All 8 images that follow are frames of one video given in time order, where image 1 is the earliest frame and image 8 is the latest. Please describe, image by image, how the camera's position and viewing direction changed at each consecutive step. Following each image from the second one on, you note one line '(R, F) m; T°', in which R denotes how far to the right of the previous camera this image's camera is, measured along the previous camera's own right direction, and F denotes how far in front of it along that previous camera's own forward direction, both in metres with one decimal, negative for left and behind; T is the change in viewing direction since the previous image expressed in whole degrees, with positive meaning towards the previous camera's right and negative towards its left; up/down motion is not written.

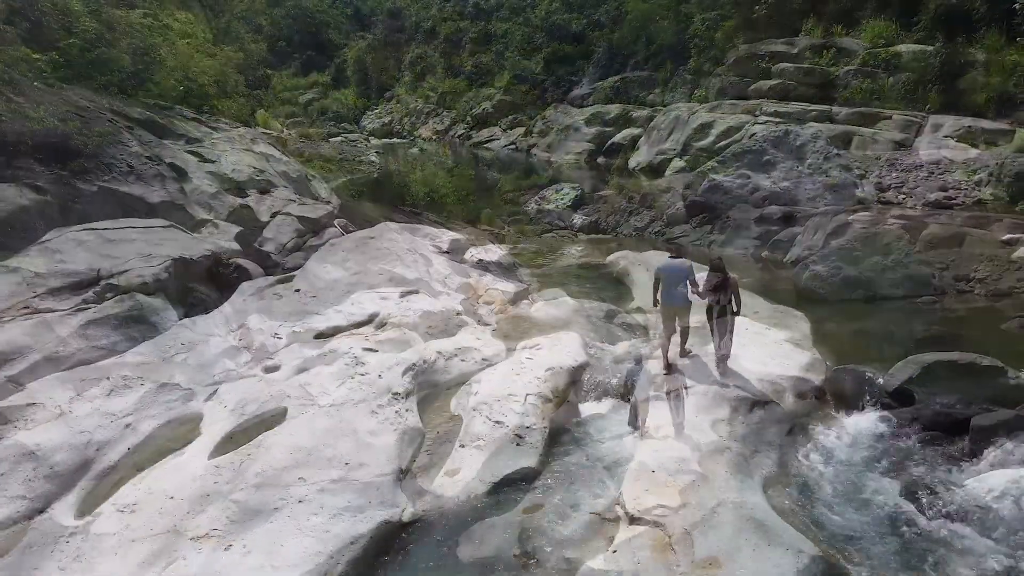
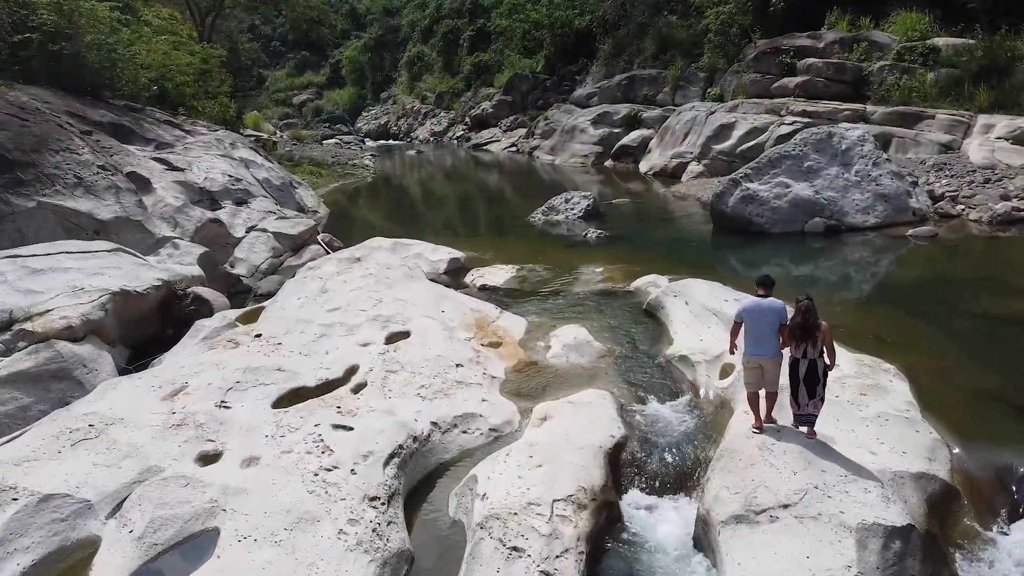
(-0.1, +1.5) m; 0°
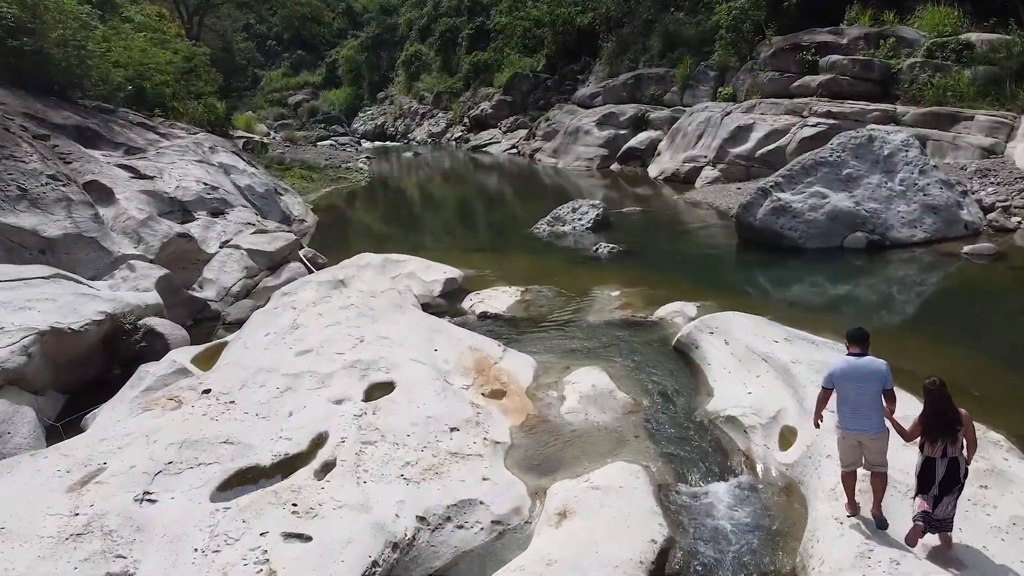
(-0.1, +1.2) m; 0°
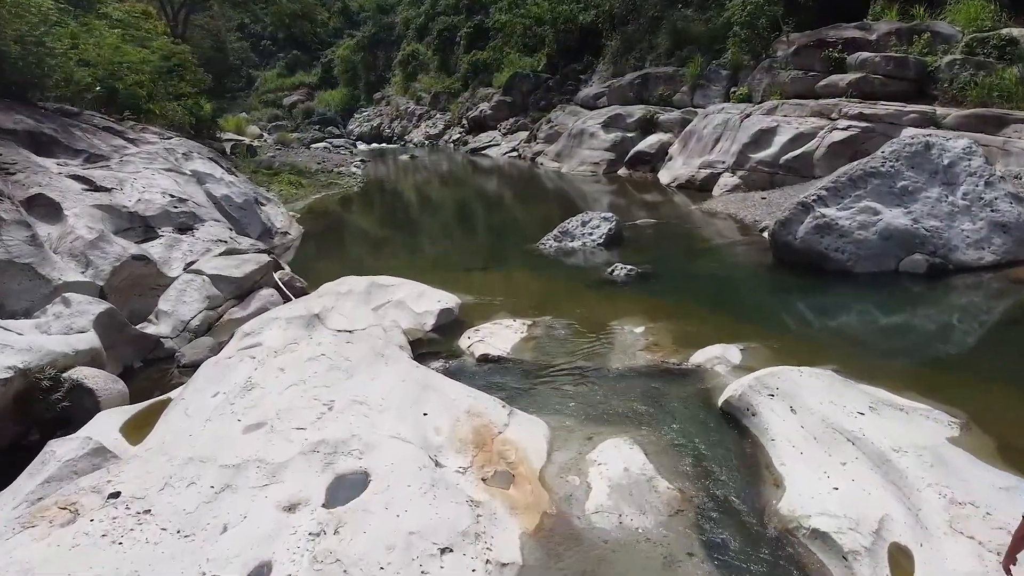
(-0.1, +1.3) m; 0°
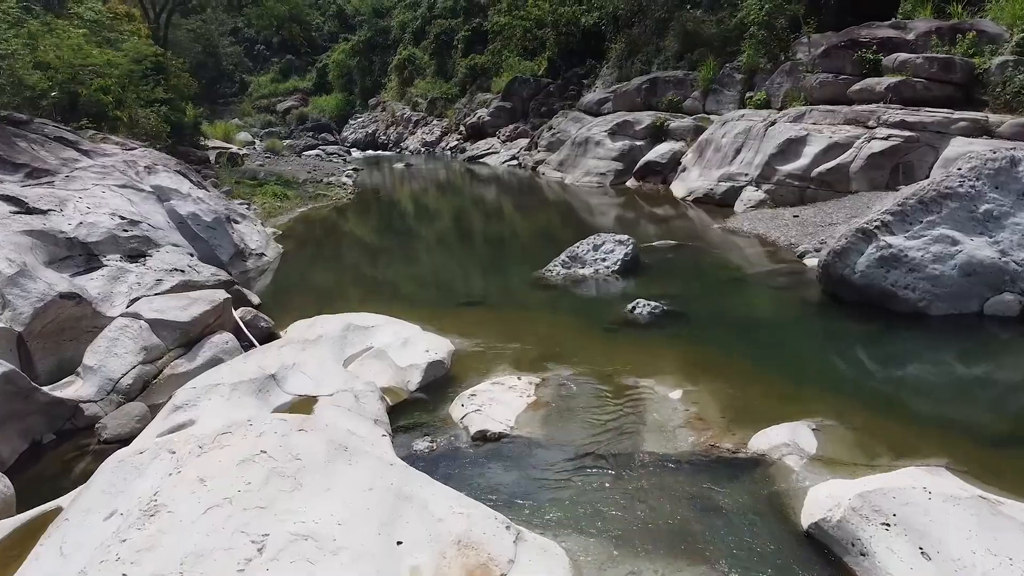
(0.0, +1.5) m; 0°
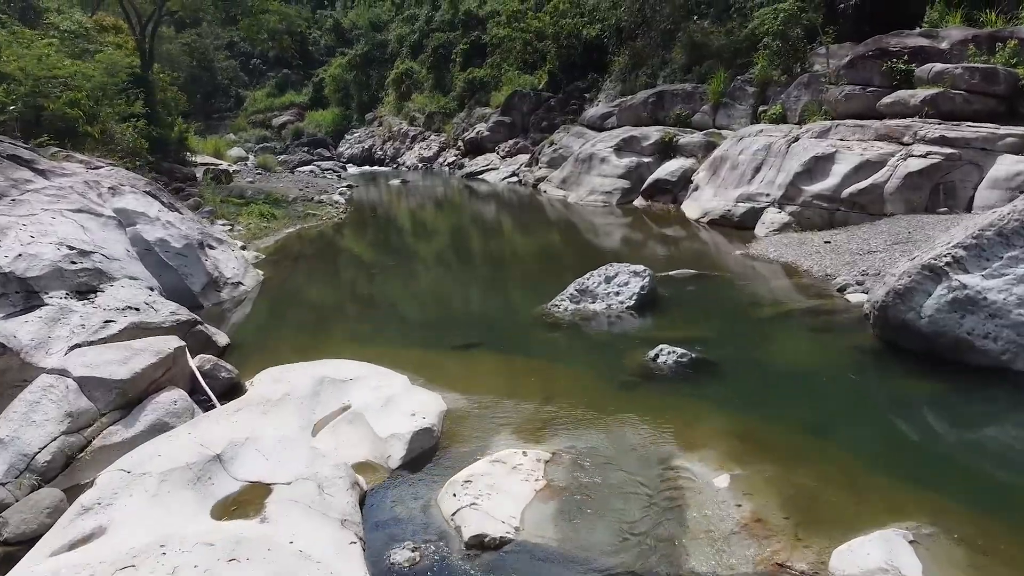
(0.0, +1.1) m; 0°
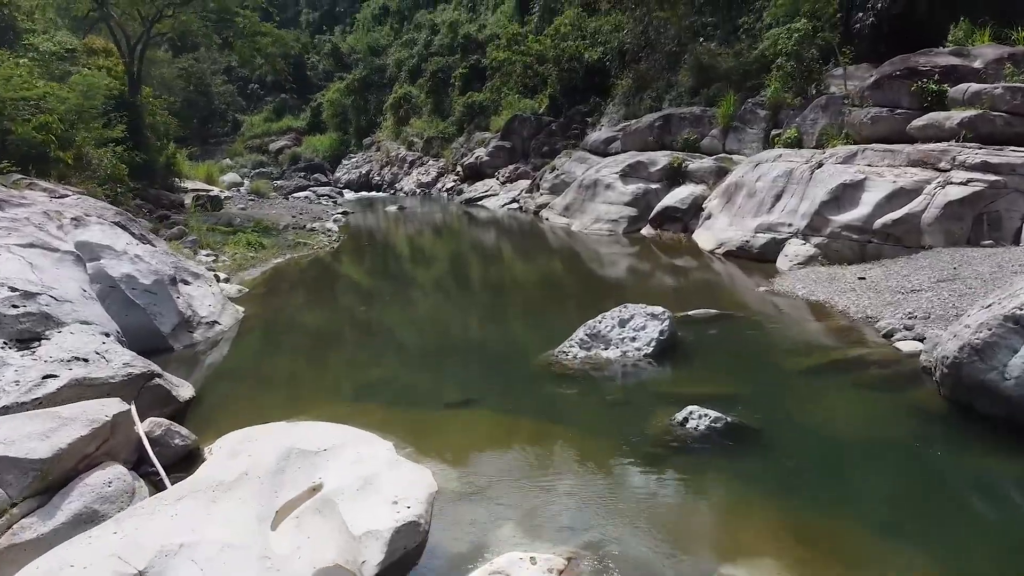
(0.0, +1.0) m; 0°
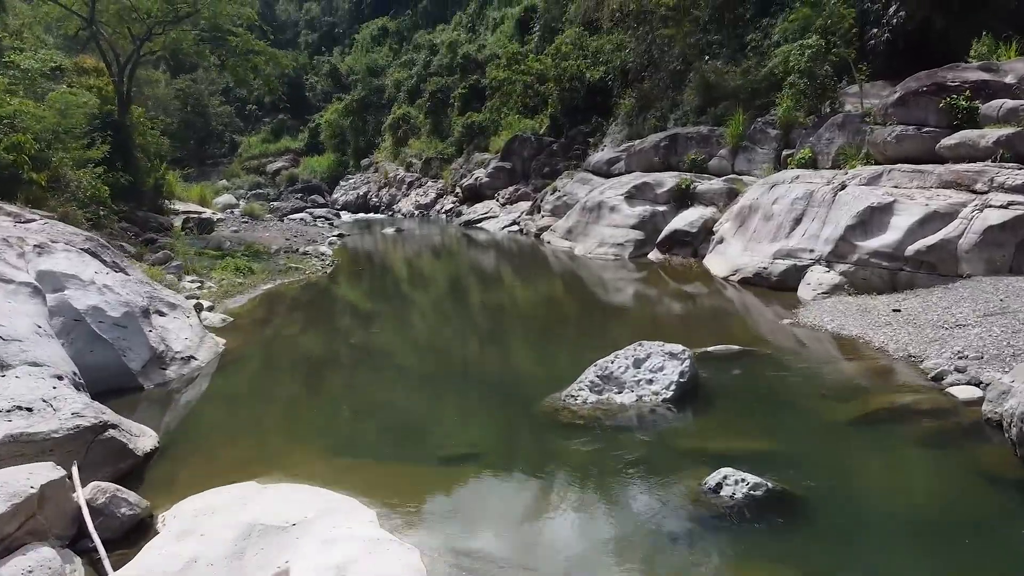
(0.0, +0.8) m; 0°
